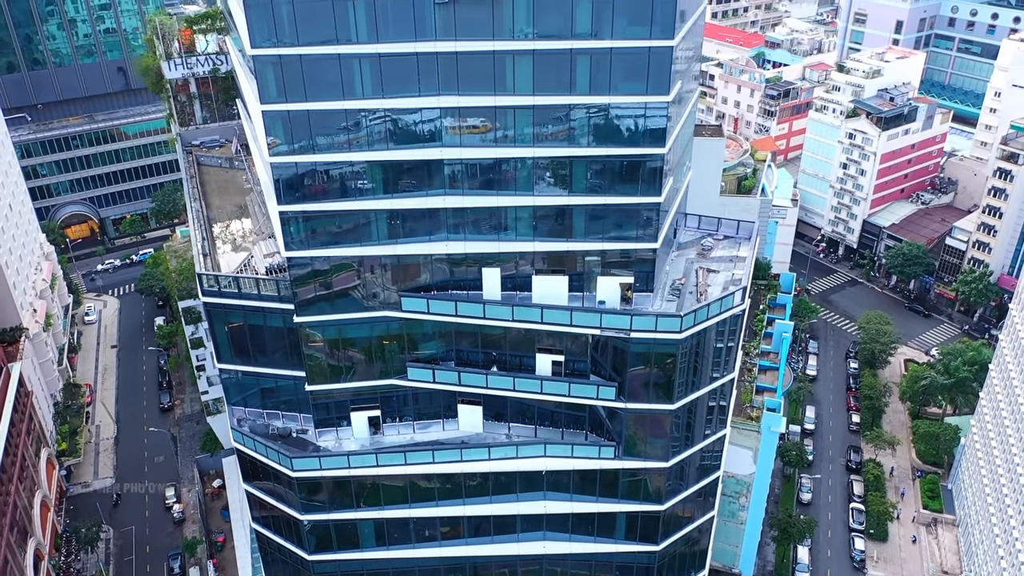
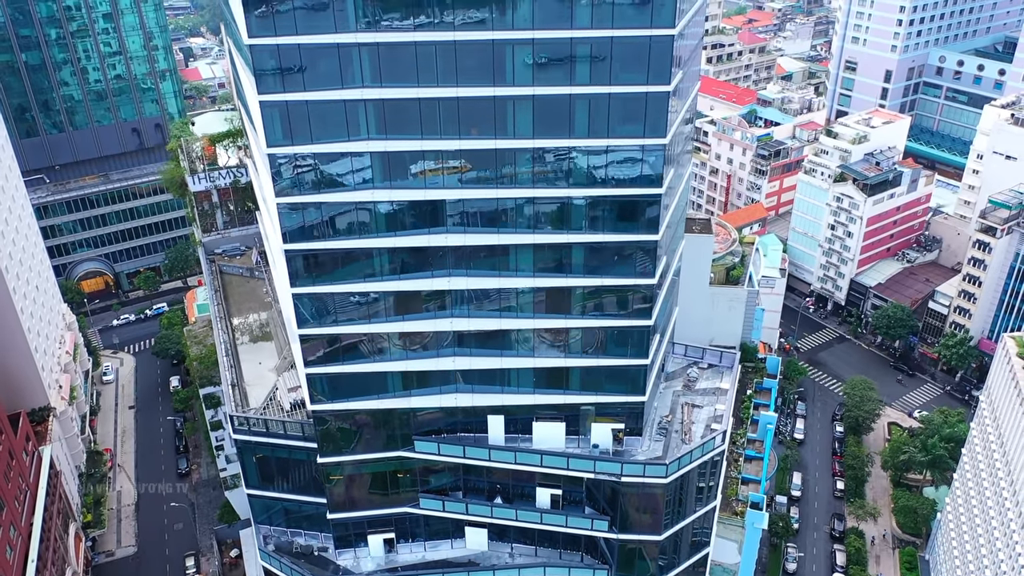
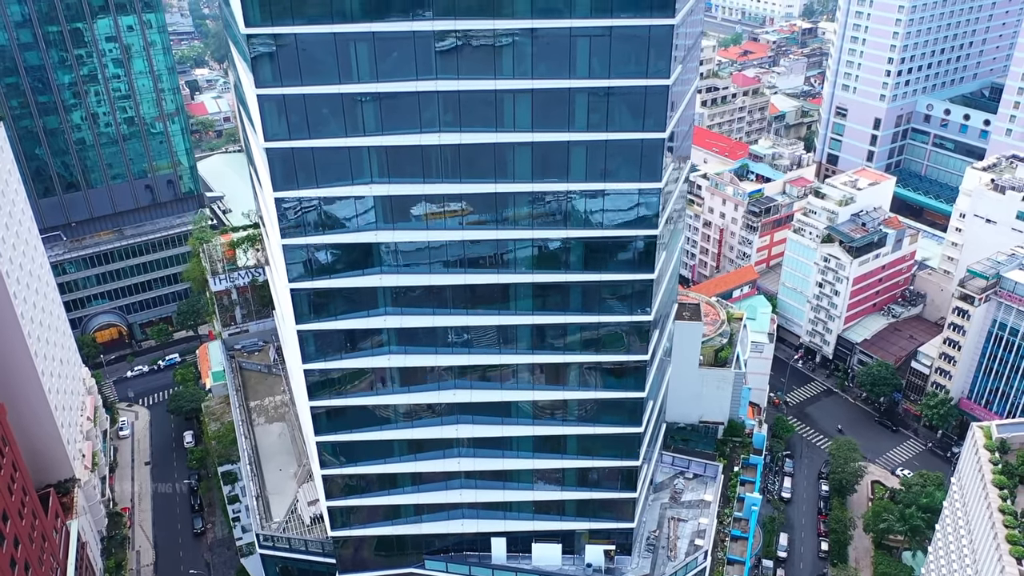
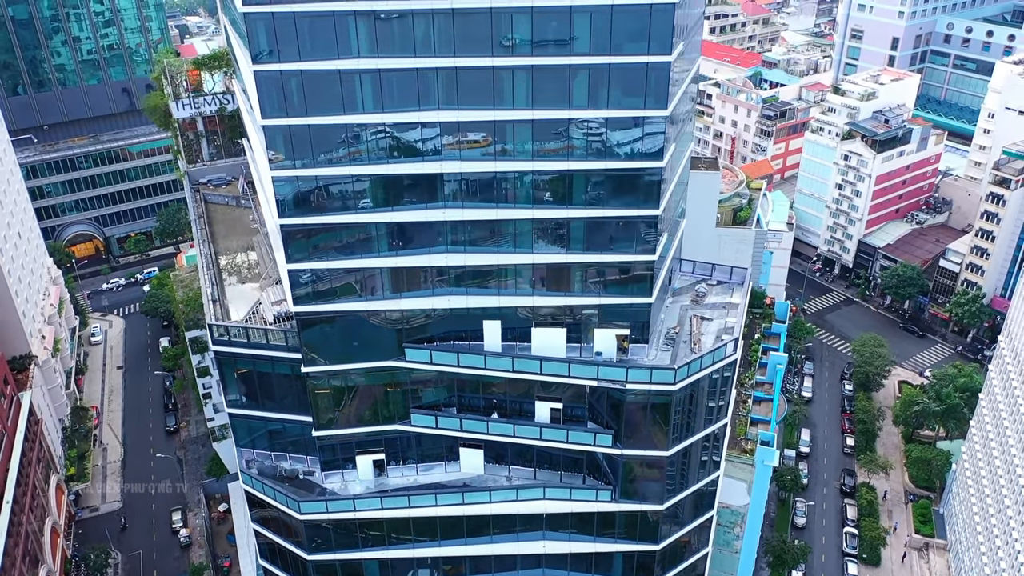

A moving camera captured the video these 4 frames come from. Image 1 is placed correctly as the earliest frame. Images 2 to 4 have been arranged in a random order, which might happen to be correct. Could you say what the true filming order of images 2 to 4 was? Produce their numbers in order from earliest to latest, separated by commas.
4, 2, 3
